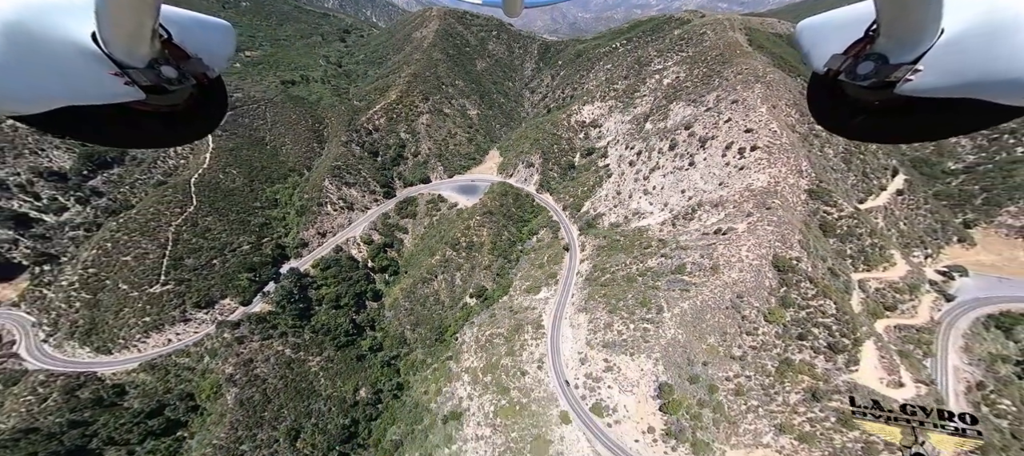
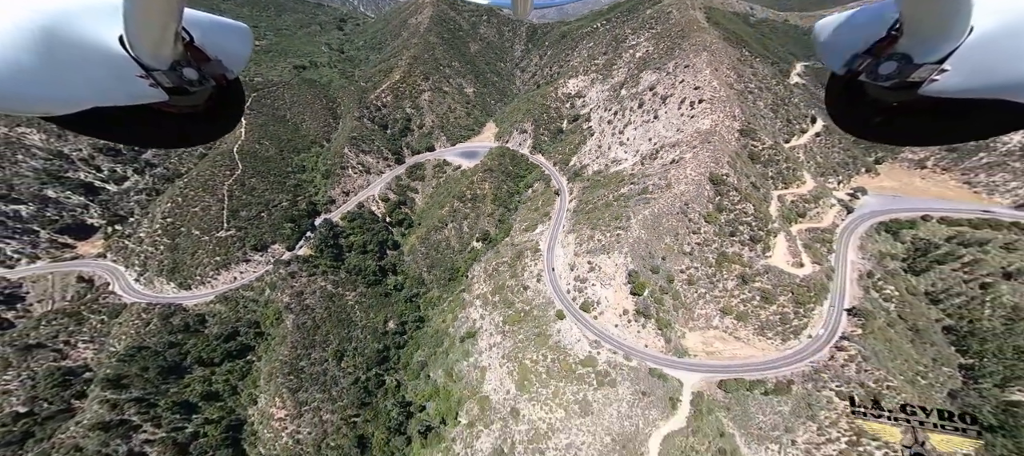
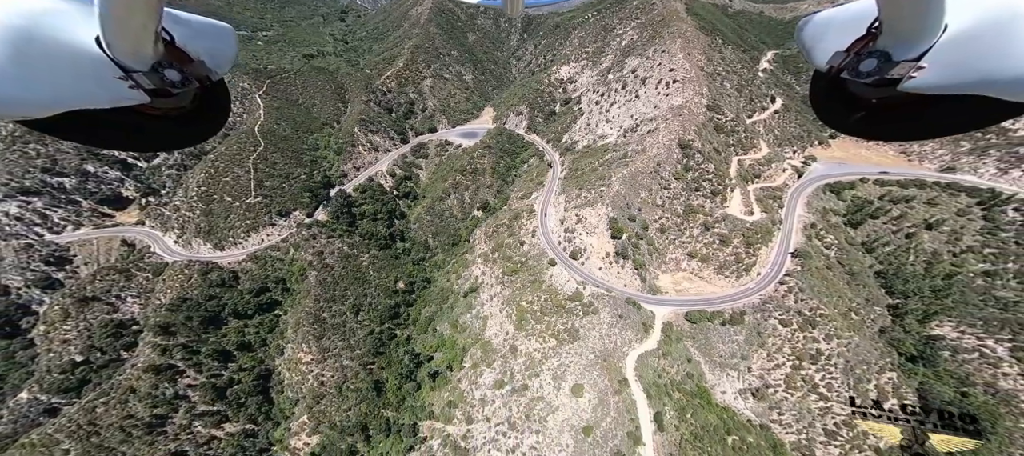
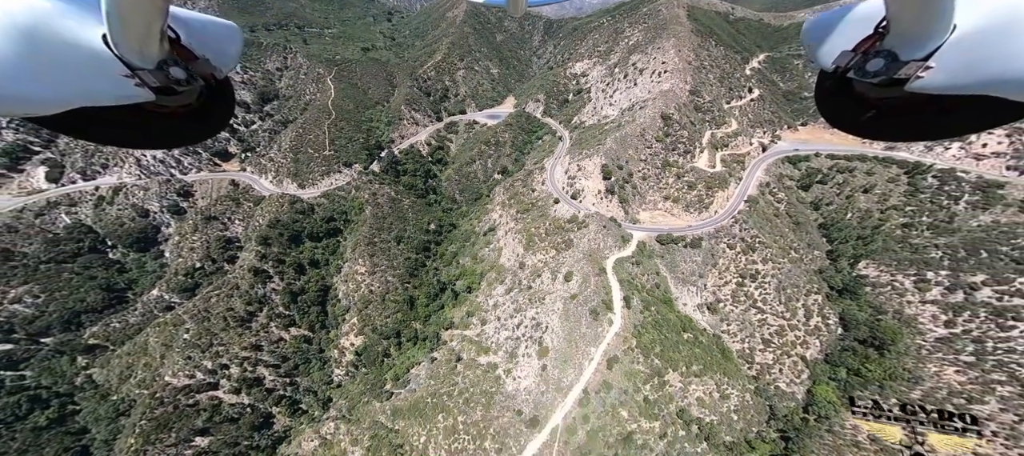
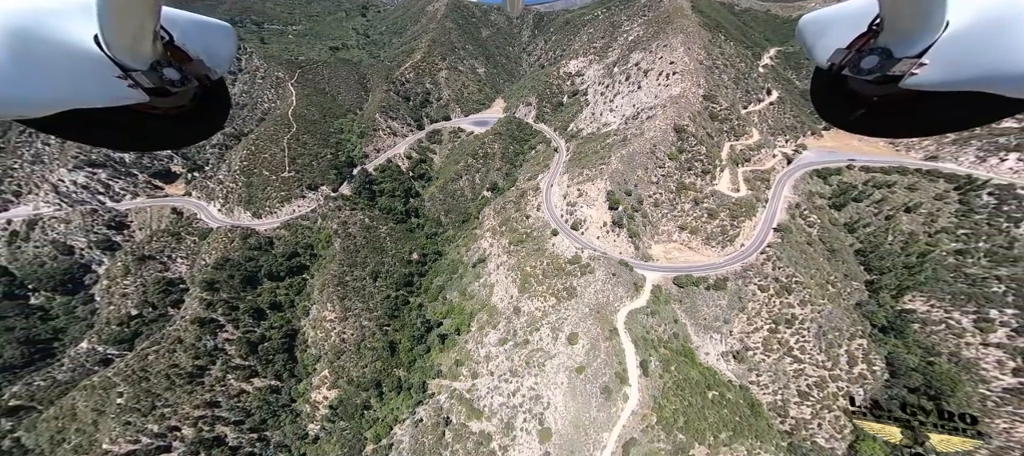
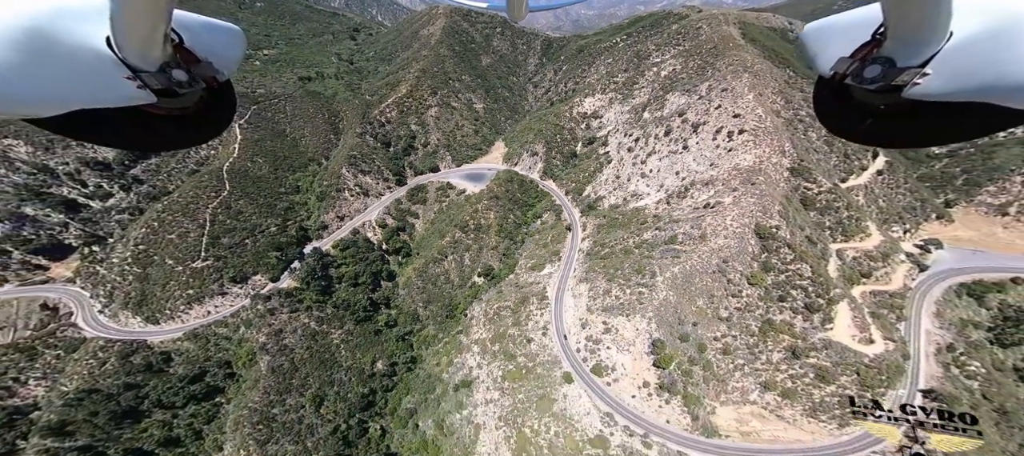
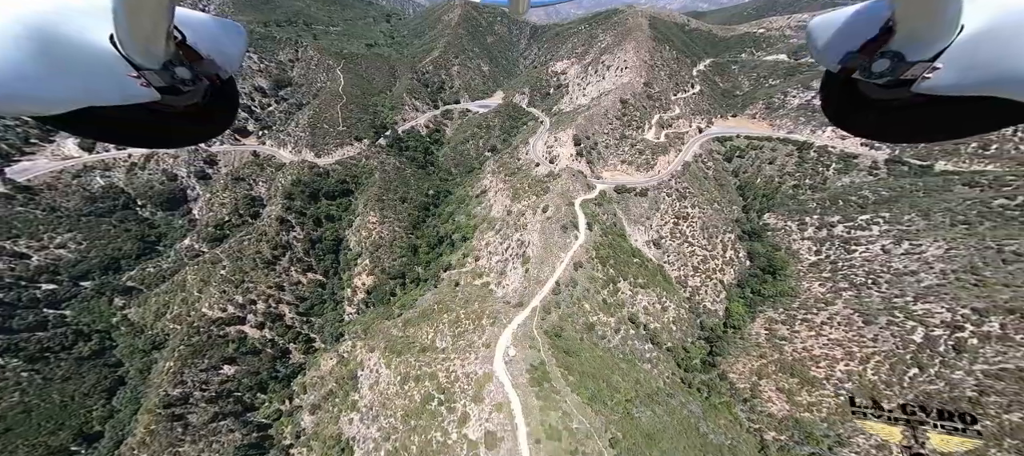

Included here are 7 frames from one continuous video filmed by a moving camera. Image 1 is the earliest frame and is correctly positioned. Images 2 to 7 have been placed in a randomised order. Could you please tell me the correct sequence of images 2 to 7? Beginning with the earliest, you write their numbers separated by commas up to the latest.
6, 2, 3, 5, 4, 7
